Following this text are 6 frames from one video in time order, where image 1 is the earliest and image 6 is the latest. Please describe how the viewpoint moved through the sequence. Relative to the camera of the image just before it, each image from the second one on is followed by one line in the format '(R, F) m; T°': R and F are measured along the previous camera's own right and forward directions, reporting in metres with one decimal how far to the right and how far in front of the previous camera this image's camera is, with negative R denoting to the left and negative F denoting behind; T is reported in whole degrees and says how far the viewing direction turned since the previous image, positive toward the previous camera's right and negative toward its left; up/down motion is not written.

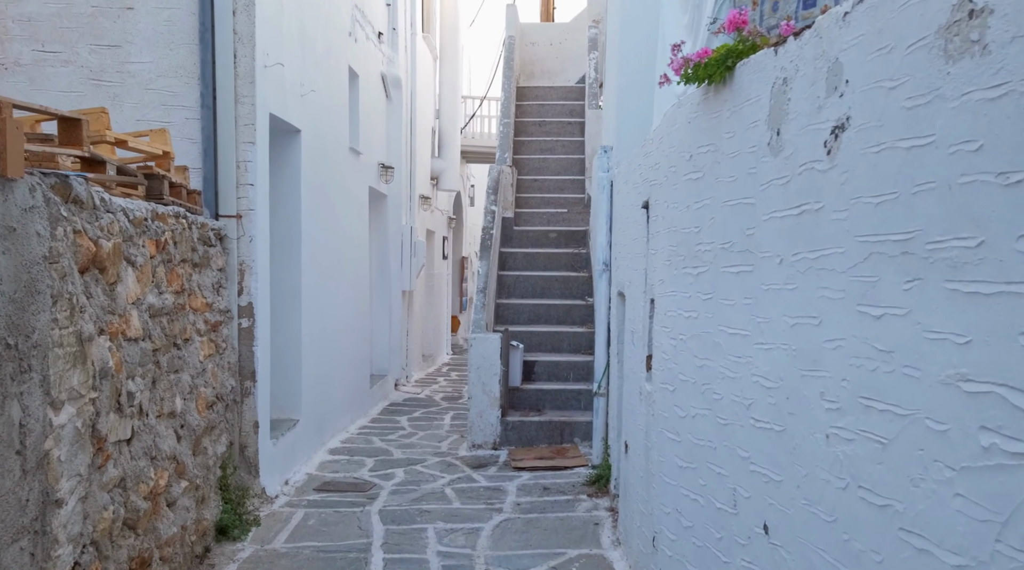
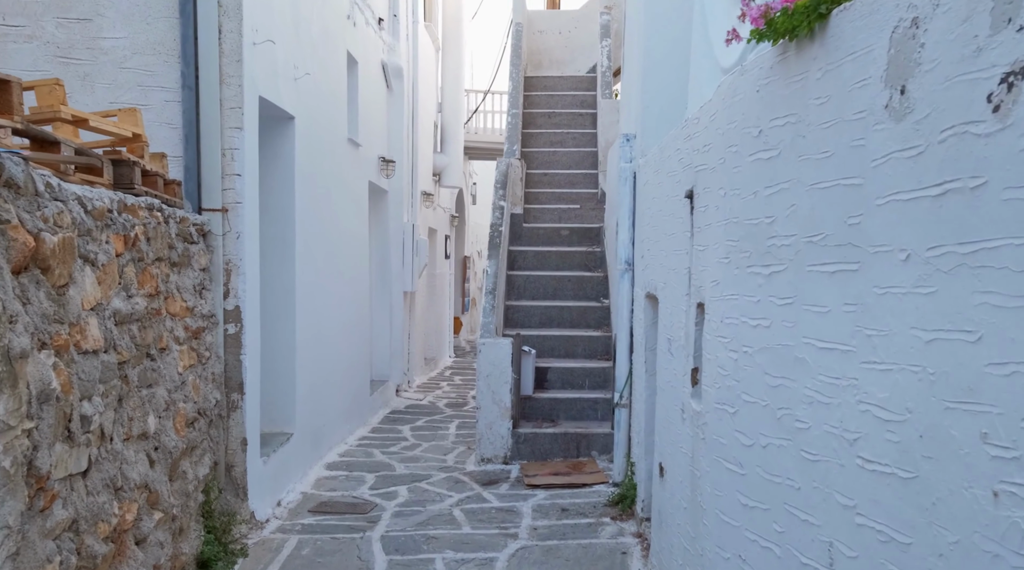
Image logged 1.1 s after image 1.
(-0.1, +0.5) m; 0°
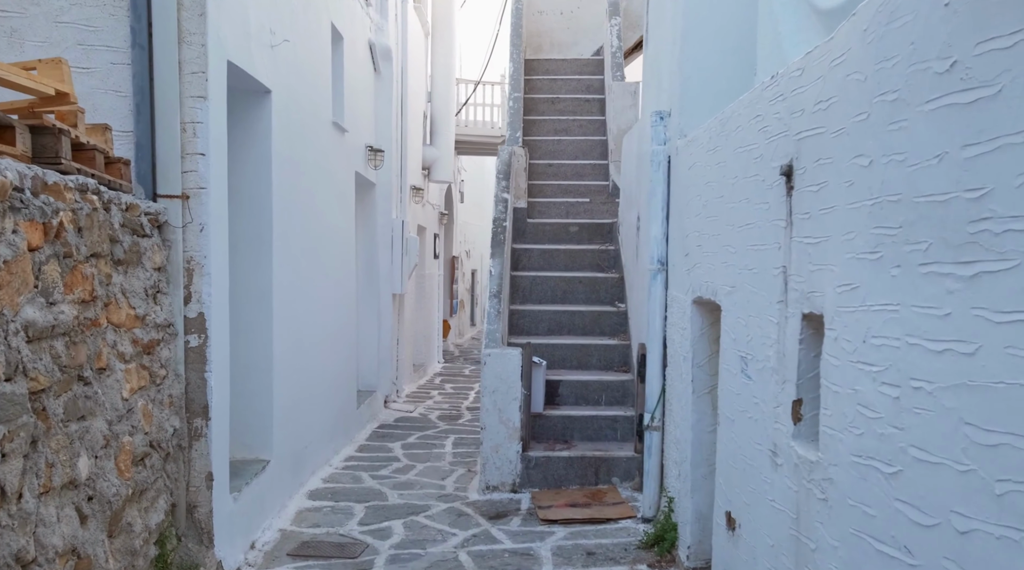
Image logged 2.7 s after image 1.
(-0.2, +0.8) m; +1°
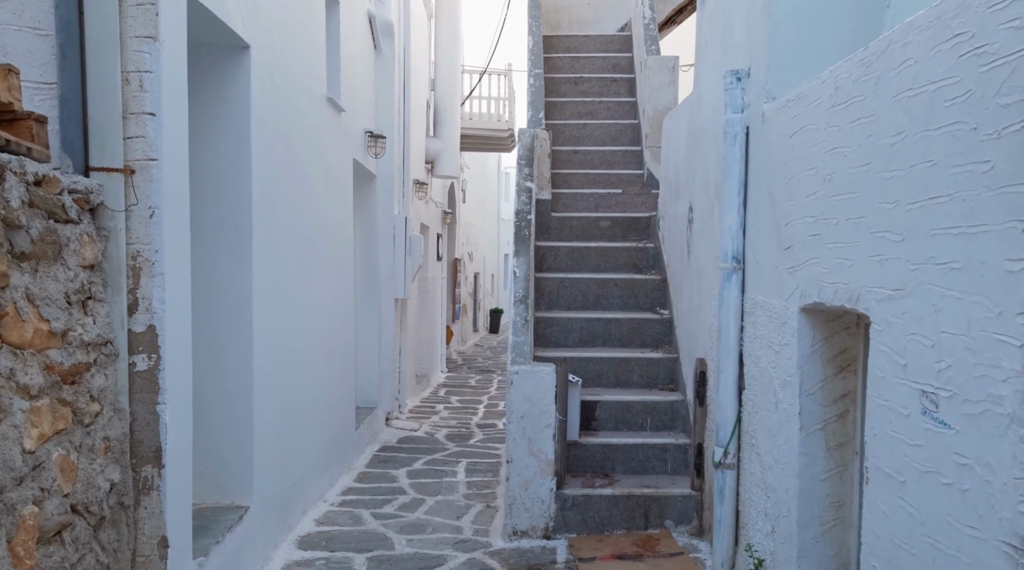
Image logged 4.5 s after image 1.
(-0.2, +1.0) m; 0°
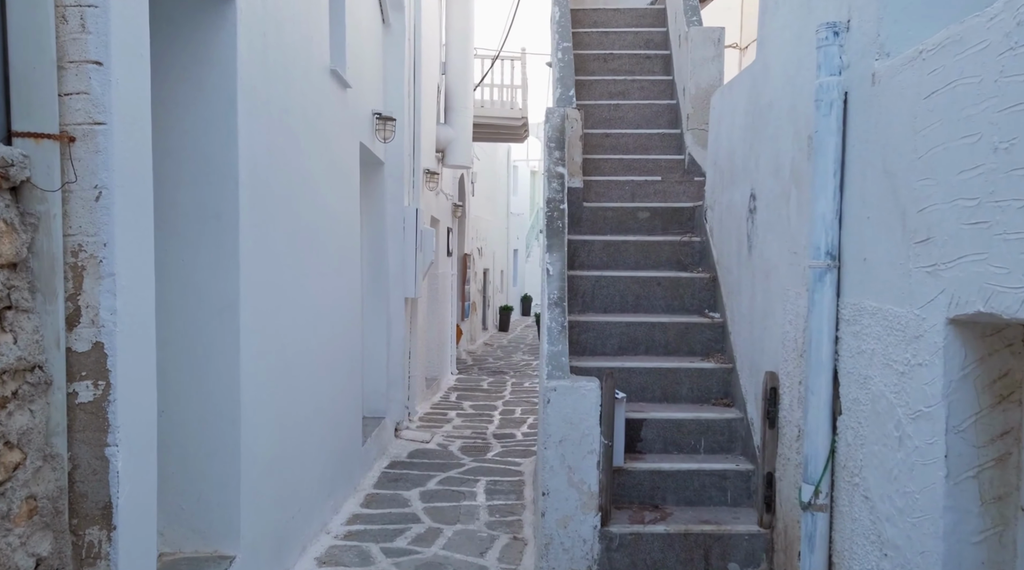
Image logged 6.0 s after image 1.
(-0.2, +0.7) m; 0°
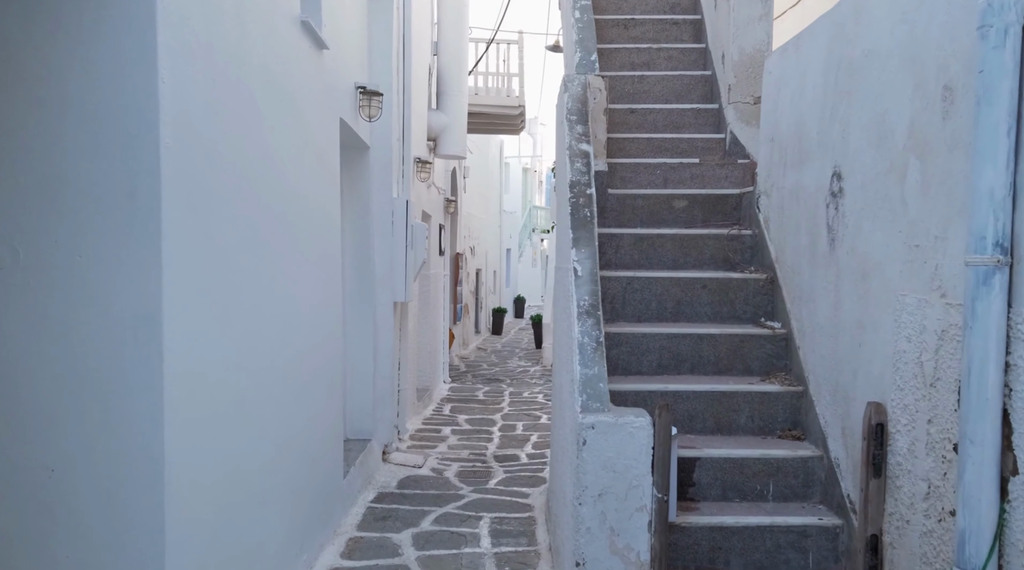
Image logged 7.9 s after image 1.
(-0.1, +1.0) m; +1°
